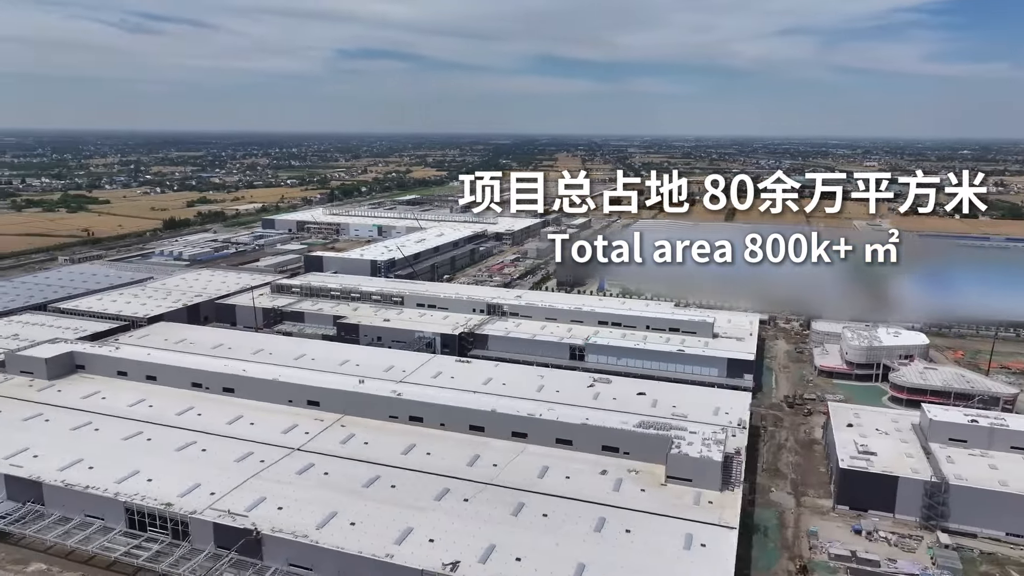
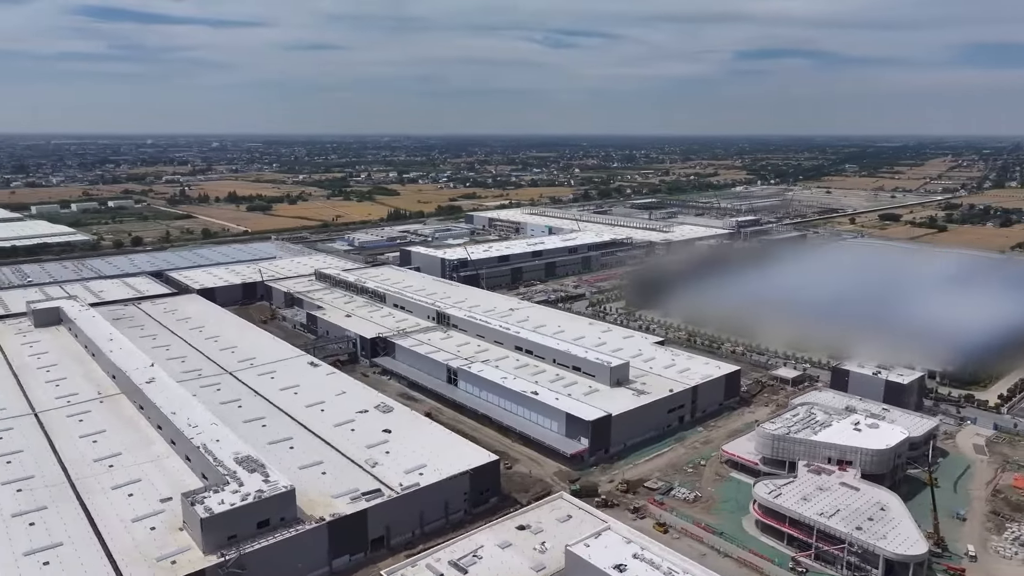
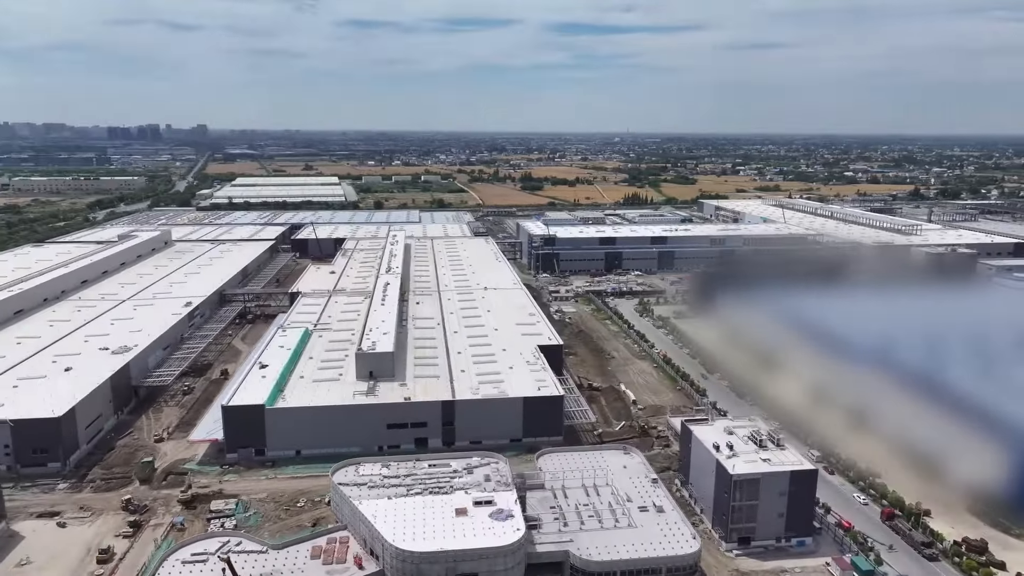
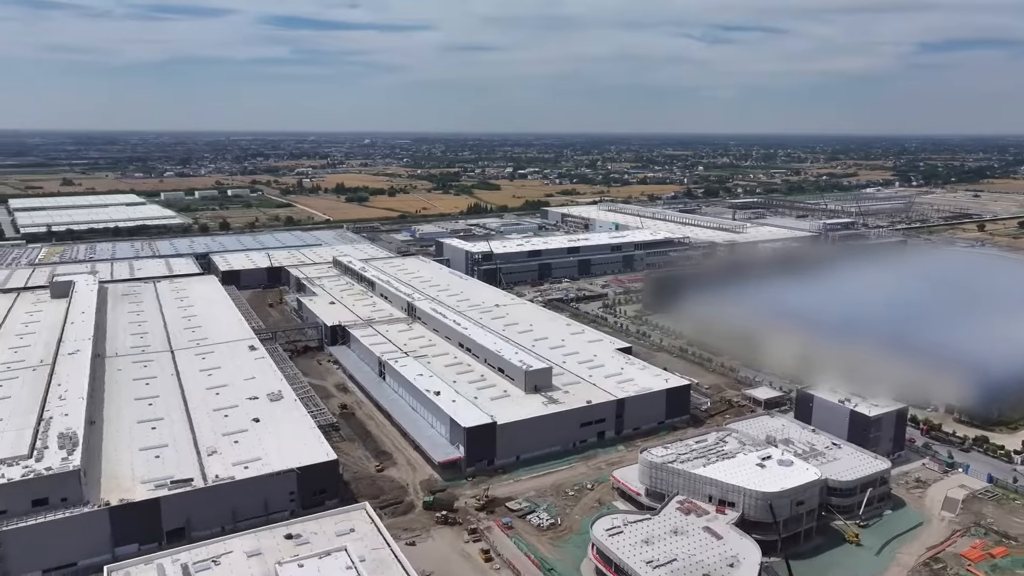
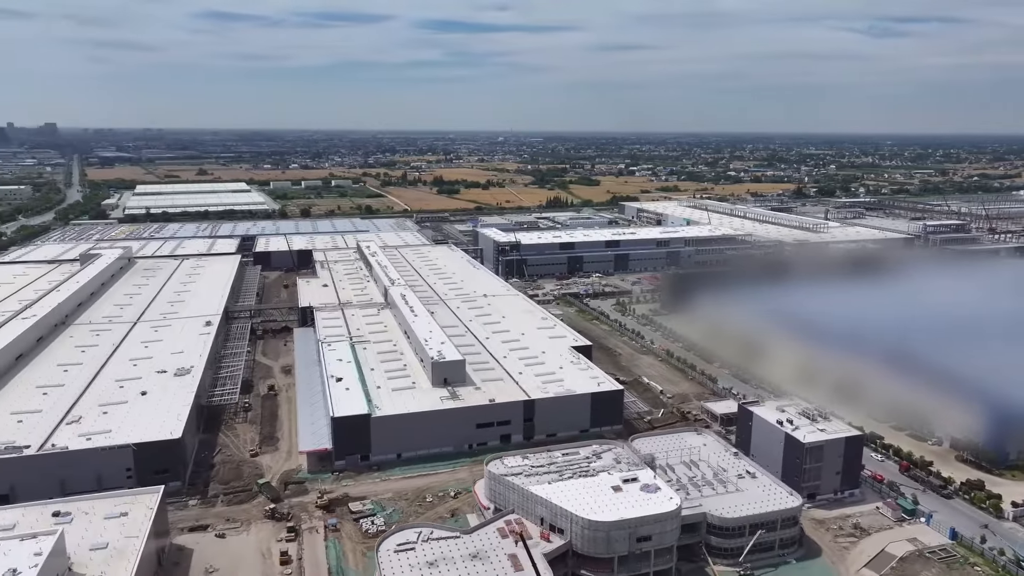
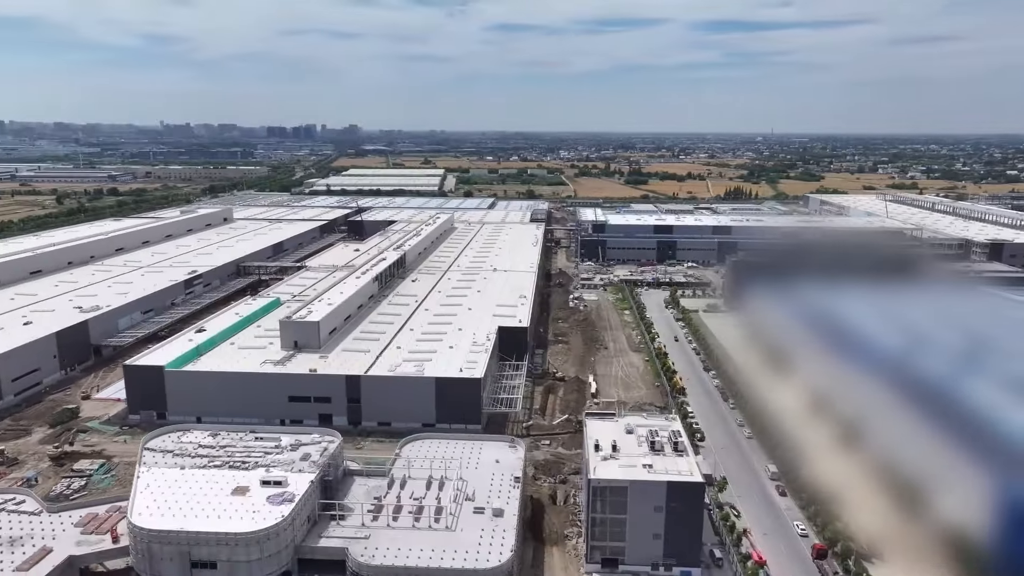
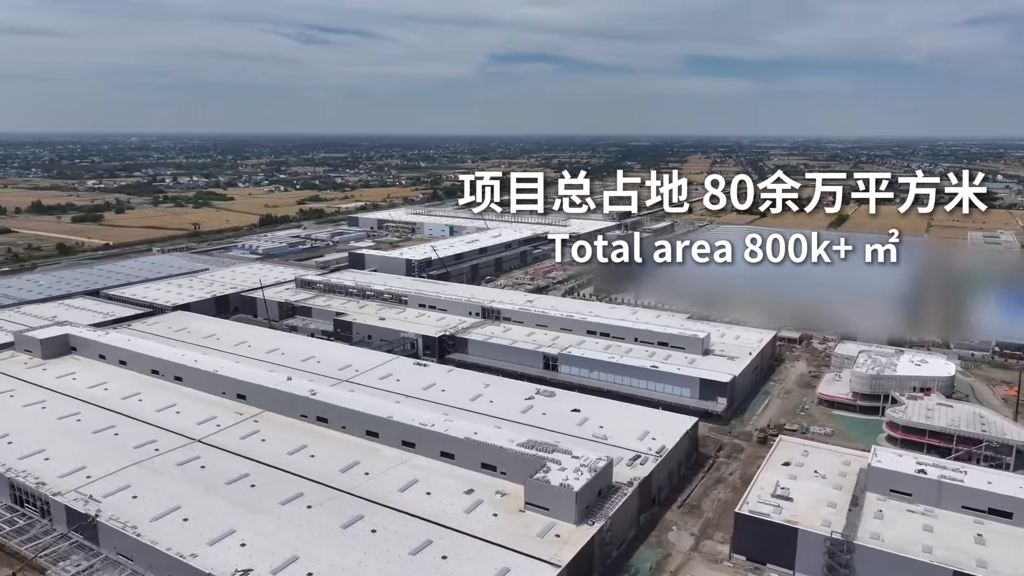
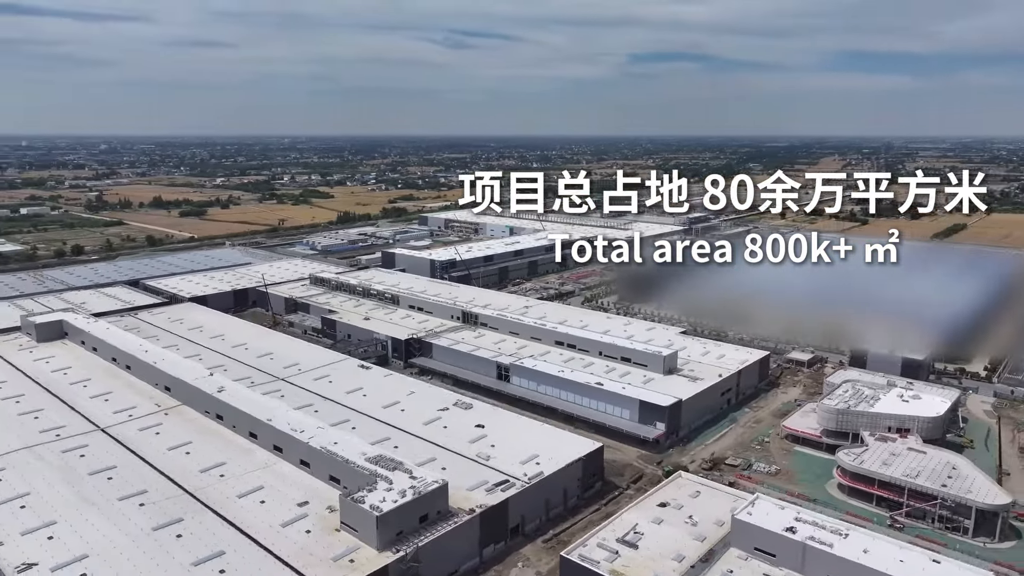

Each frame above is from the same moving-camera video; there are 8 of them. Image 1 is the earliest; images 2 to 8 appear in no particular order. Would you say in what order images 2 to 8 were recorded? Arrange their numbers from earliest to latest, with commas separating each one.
7, 8, 2, 4, 5, 3, 6
